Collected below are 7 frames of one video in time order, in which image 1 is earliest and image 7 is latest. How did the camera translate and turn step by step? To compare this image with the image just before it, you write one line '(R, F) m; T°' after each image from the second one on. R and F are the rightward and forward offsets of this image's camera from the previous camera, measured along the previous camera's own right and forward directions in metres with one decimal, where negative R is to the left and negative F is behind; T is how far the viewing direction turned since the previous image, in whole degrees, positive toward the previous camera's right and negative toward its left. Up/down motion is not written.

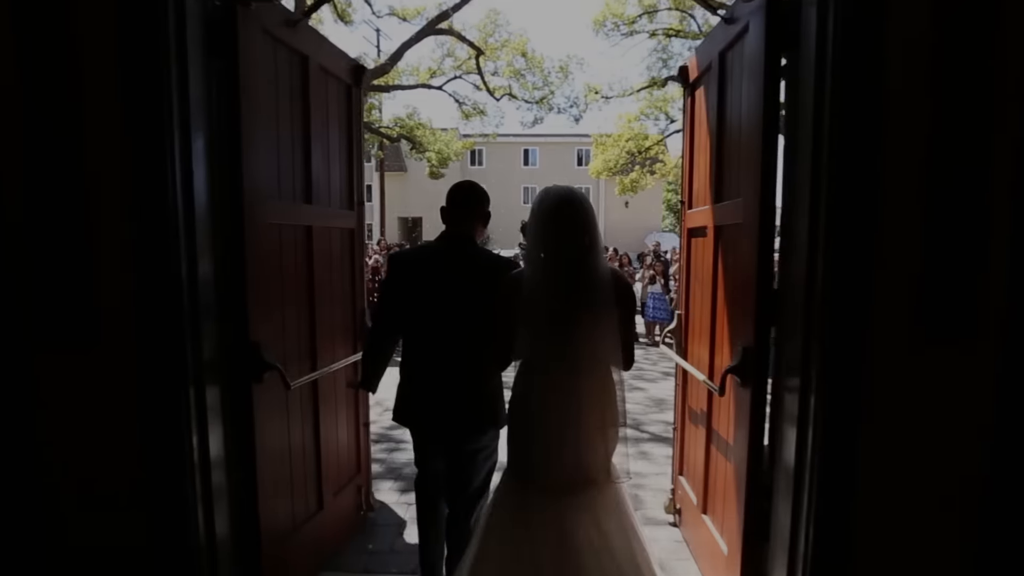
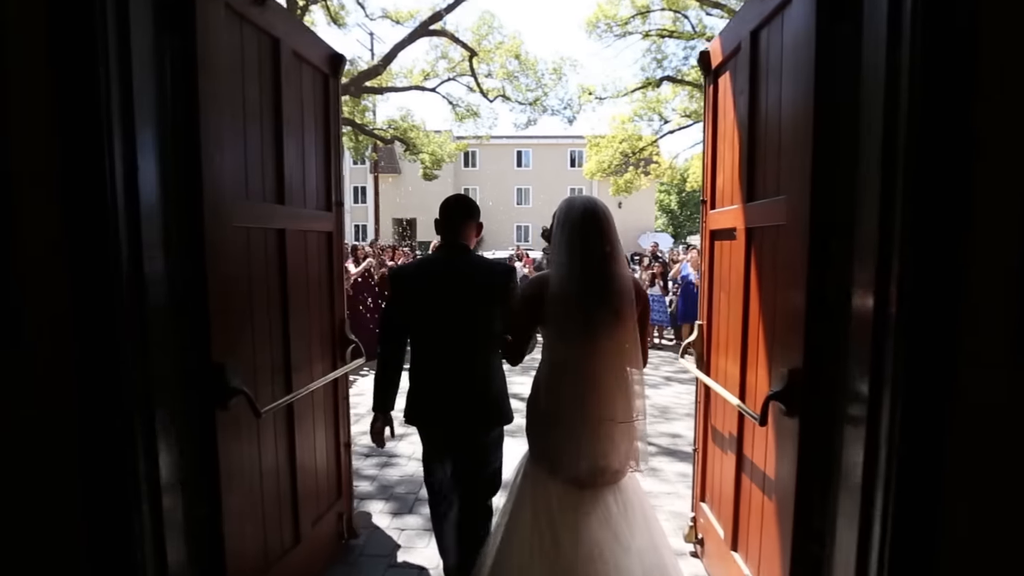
(-0.1, +0.4) m; +1°
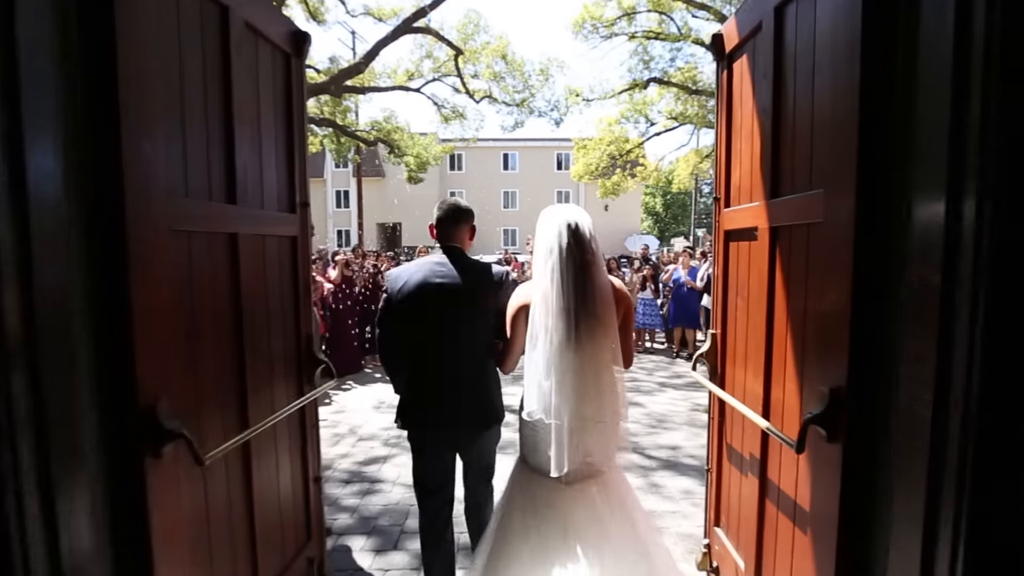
(0.0, +0.4) m; +1°
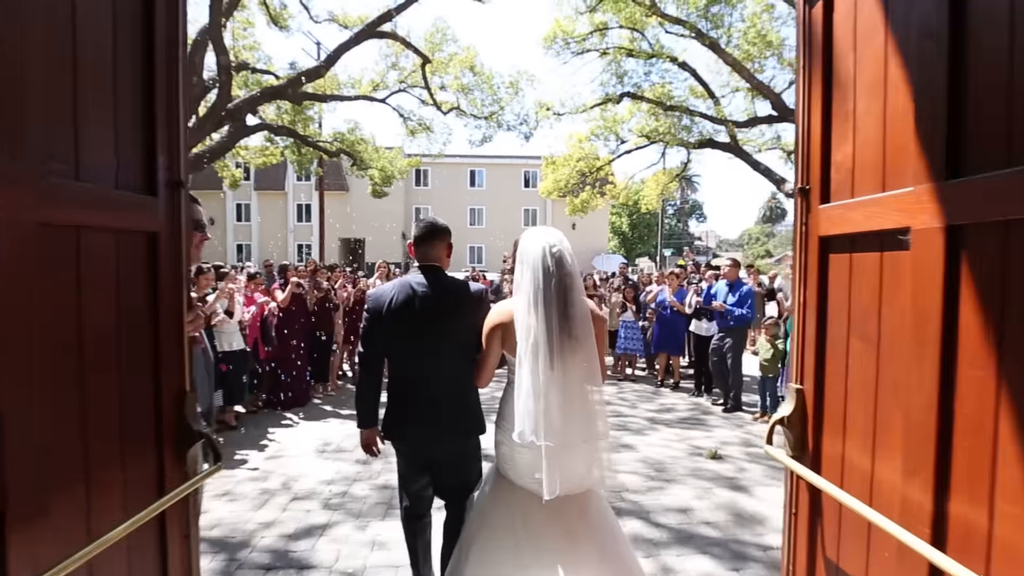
(-0.1, +1.1) m; +4°
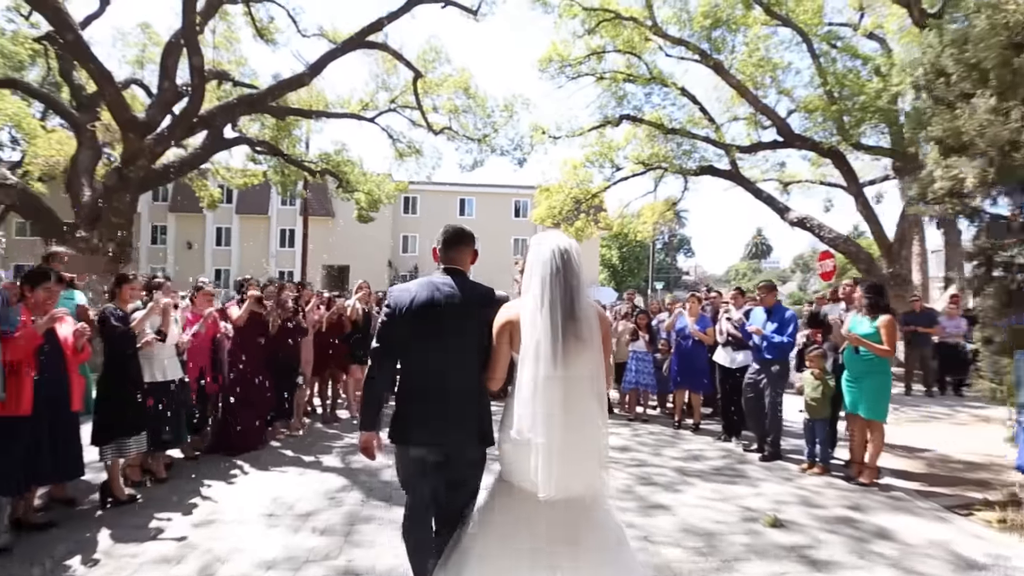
(-0.2, +1.3) m; +1°
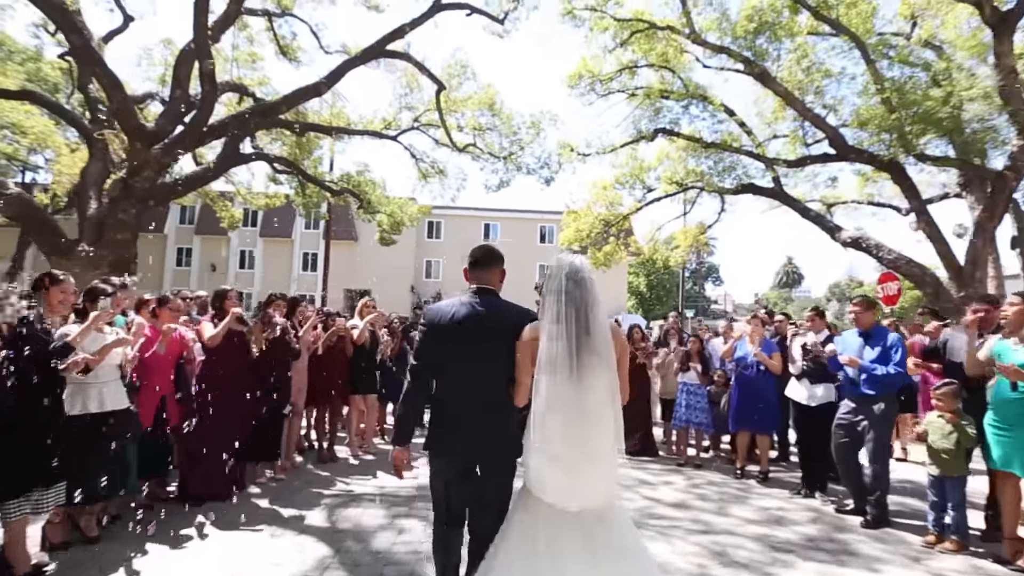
(-0.1, +1.3) m; -3°
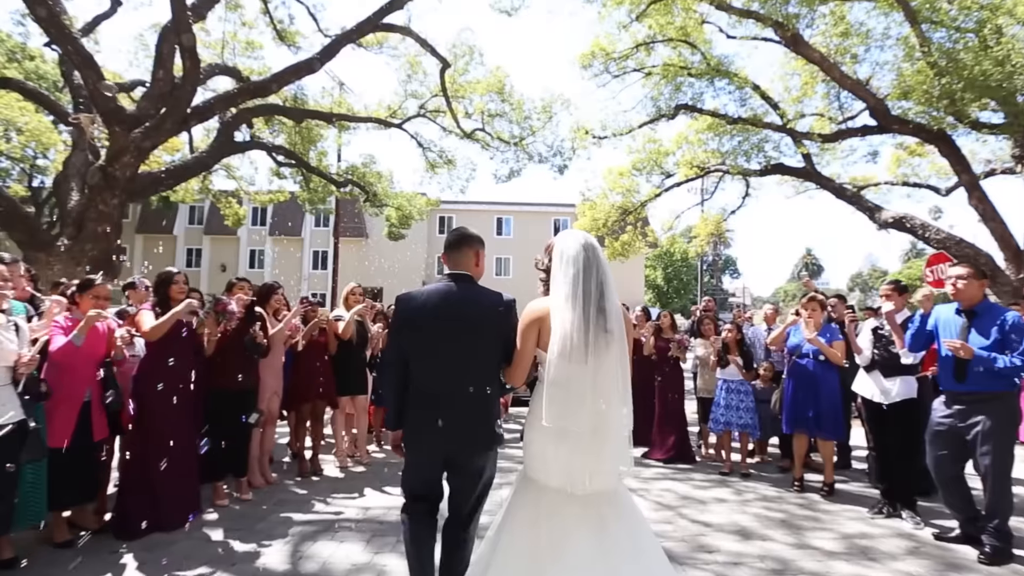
(0.0, +1.2) m; -1°
